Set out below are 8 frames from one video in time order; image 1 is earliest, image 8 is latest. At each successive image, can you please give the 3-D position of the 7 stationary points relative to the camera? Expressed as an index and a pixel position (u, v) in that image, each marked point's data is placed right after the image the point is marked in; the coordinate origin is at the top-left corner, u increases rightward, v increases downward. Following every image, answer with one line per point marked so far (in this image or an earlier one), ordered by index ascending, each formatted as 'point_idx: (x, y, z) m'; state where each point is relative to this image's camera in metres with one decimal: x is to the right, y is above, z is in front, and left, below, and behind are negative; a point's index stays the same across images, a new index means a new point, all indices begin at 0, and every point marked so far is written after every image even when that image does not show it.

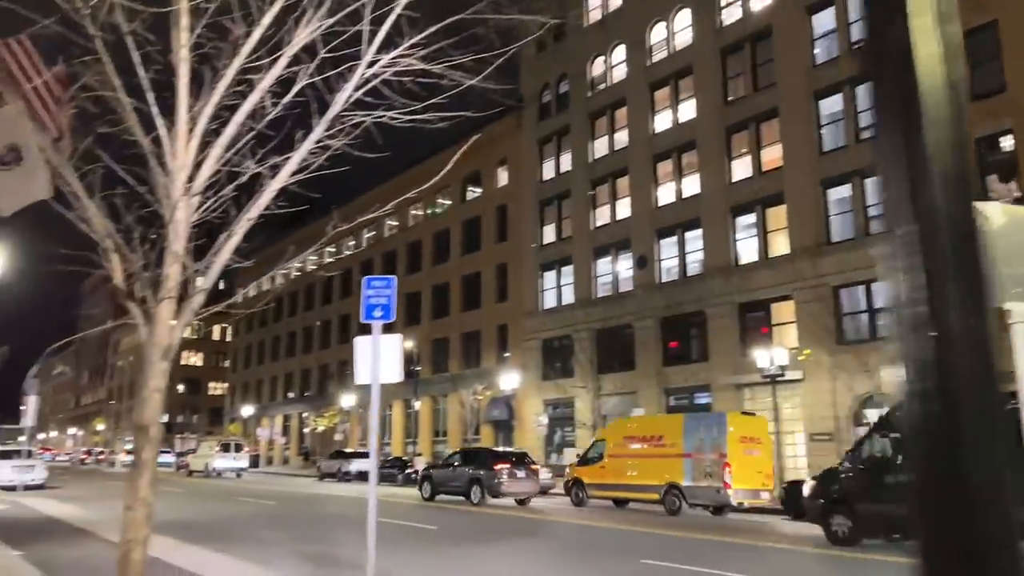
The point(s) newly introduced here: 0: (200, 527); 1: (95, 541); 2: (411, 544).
0: (-7.1, -5.4, +17.7) m
1: (-7.3, -4.4, +13.7) m
2: (-2.0, -5.1, +15.6) m
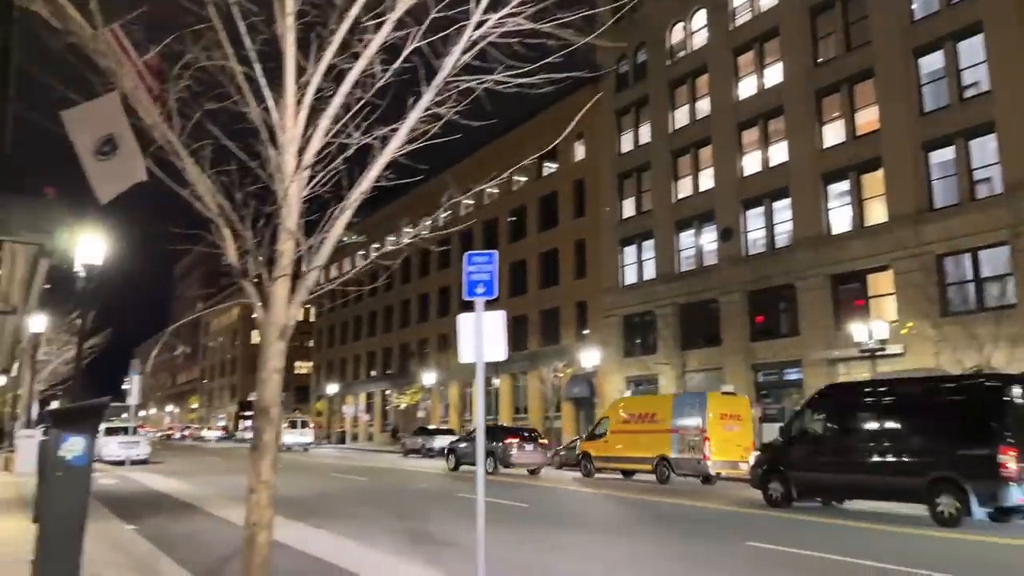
0: (-5.0, -5.0, +18.1) m
1: (-5.6, -4.1, +14.1) m
2: (-0.1, -4.7, +15.6) m
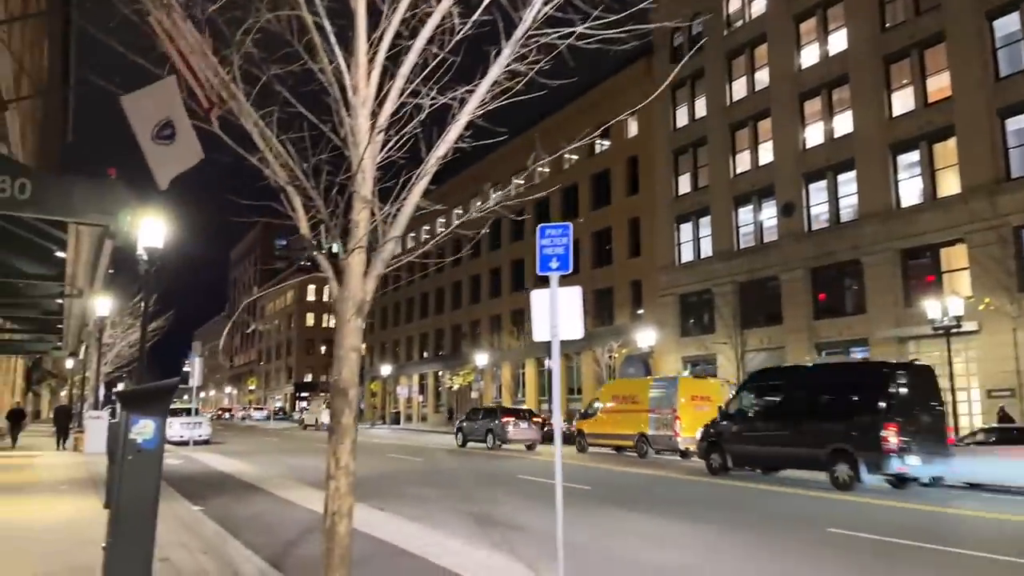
0: (-3.6, -4.5, +18.1) m
1: (-4.4, -3.8, +14.1) m
2: (+1.2, -4.2, +15.2) m
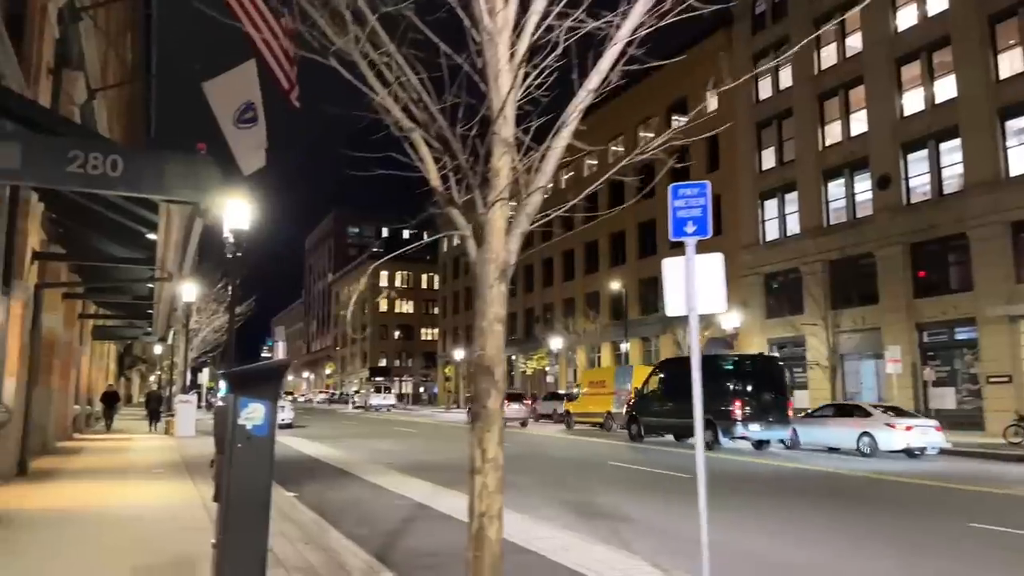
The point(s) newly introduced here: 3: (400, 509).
0: (-1.5, -4.1, +17.6) m
1: (-2.7, -3.4, +13.7) m
2: (+3.0, -3.8, +14.4) m
3: (-1.5, -3.0, +10.5) m
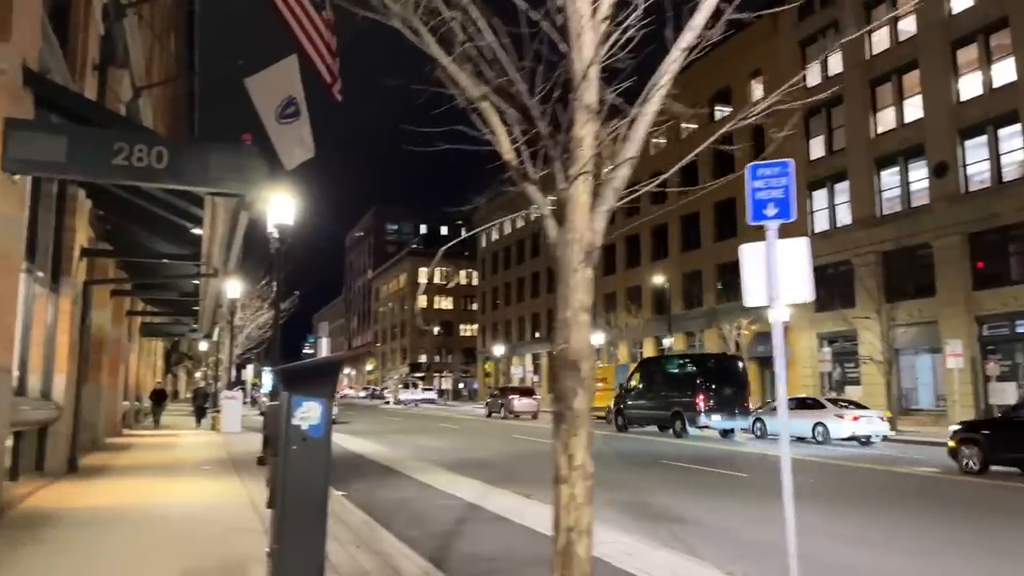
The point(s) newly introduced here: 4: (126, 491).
0: (-0.4, -4.0, +17.3) m
1: (-1.8, -3.3, +13.4) m
2: (+3.9, -3.6, +13.8) m
3: (-0.8, -2.9, +10.2) m
4: (-5.9, -3.1, +11.9) m
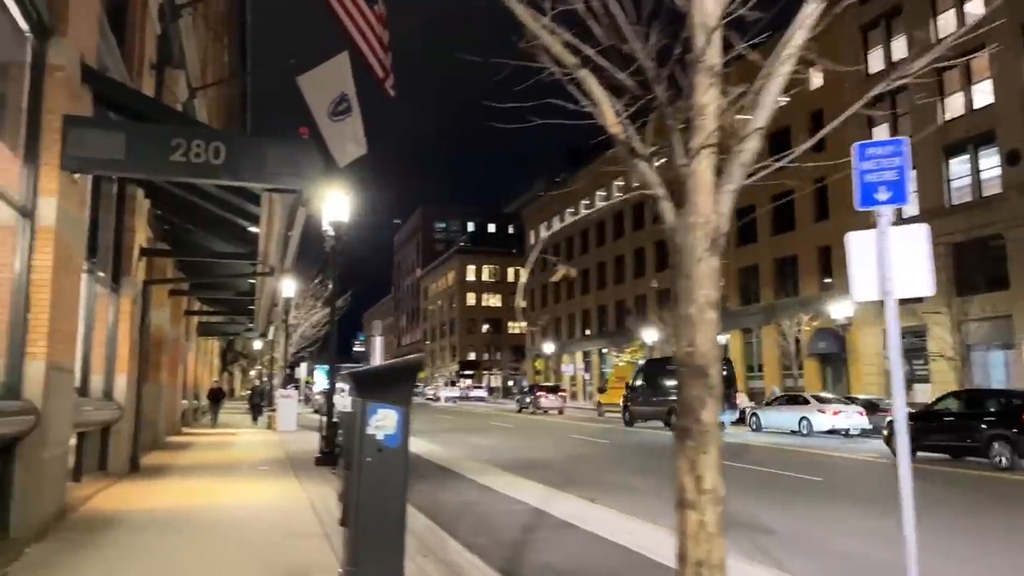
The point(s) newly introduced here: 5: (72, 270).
0: (+0.9, -3.9, +16.8) m
1: (-0.7, -3.3, +13.1) m
2: (+4.9, -3.5, +13.1) m
3: (+0.1, -2.8, +9.8) m
4: (-4.9, -3.1, +11.8) m
5: (-5.1, +0.2, +9.1) m
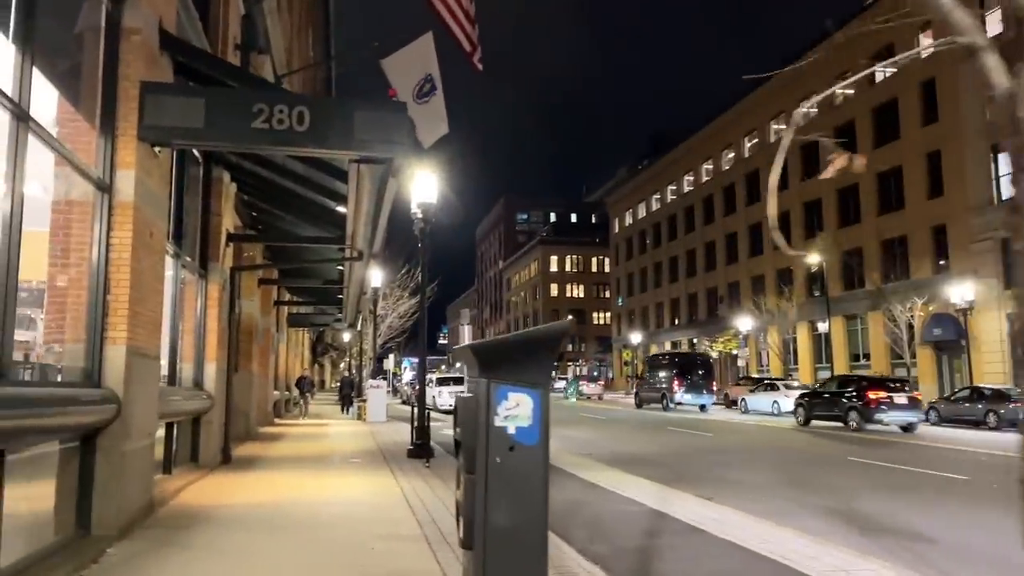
0: (+2.9, -3.5, +15.7) m
1: (+0.9, -3.0, +12.1) m
2: (+6.6, -3.1, +11.5) m
3: (+1.4, -2.6, +8.7) m
4: (-3.3, -2.8, +11.2) m
5: (-3.9, +0.4, +8.5) m
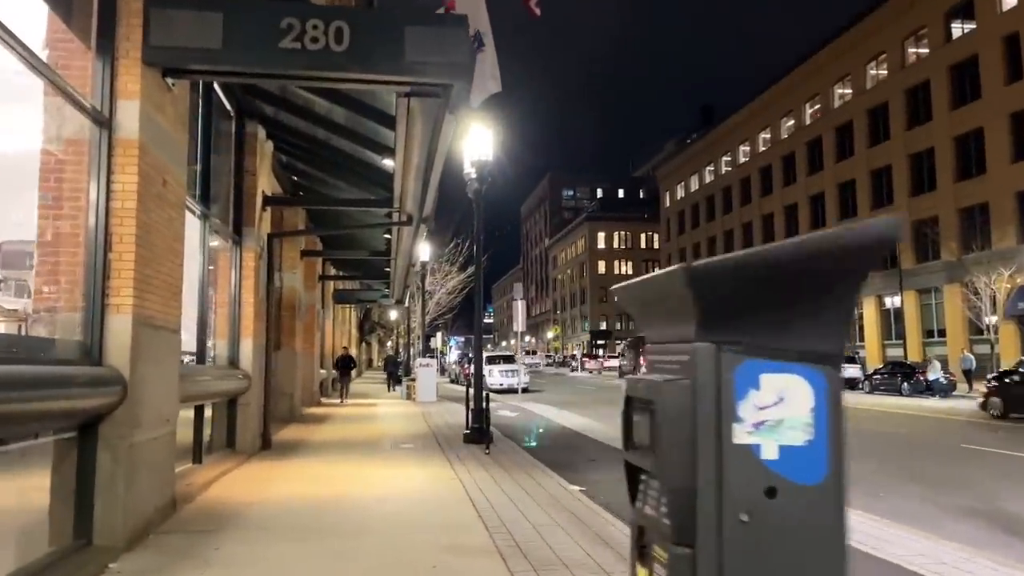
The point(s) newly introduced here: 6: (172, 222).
0: (+4.1, -2.9, +14.0) m
1: (+1.9, -2.5, +10.5) m
2: (+7.5, -2.6, +9.6) m
3: (+2.2, -2.1, +7.1) m
4: (-2.4, -2.4, +9.8) m
5: (-3.2, +0.8, +7.2) m
6: (-3.2, +0.6, +7.4) m
